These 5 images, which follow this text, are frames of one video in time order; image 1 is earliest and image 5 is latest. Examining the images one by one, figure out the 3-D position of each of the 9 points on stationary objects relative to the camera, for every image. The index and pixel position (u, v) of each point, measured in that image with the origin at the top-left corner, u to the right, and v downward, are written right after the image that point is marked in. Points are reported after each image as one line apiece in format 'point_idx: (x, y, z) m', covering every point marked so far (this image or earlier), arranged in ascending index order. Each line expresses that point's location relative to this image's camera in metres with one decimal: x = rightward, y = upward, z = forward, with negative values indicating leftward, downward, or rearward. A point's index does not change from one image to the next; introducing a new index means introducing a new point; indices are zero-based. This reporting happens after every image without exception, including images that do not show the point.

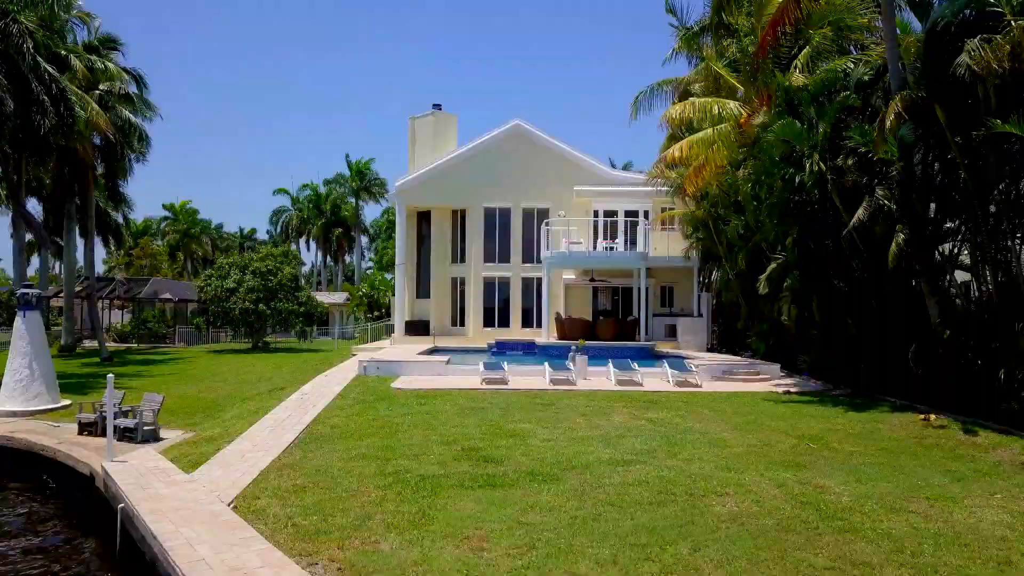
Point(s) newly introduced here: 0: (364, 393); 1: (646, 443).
0: (-3.5, -2.5, +18.4) m
1: (+2.1, -2.5, +12.5) m
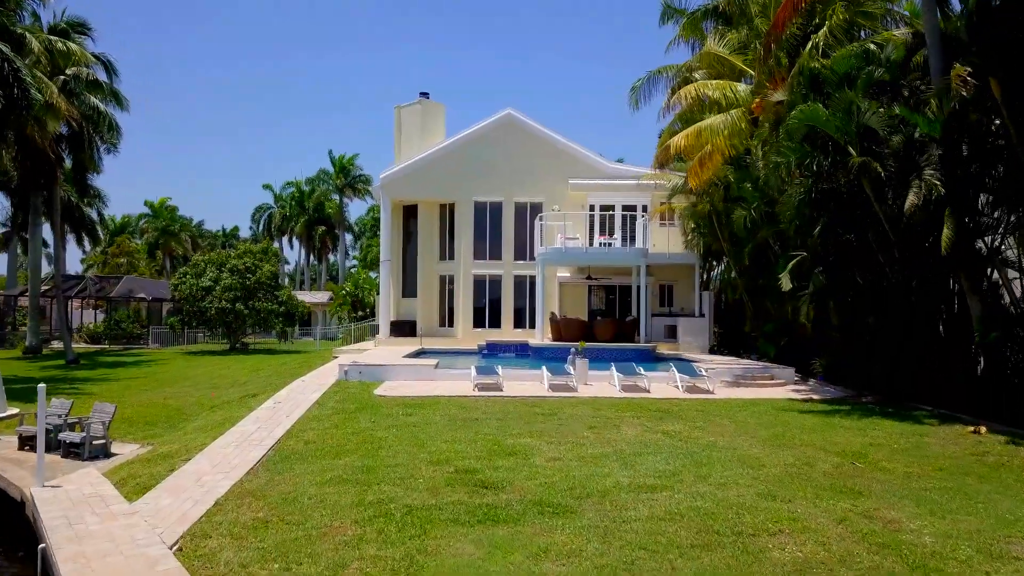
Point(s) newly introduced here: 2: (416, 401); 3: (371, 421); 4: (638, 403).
0: (-3.5, -2.4, +16.6) m
1: (+2.2, -2.4, +10.8) m
2: (-2.0, -2.4, +16.4) m
3: (-2.6, -2.5, +14.5) m
4: (+2.6, -2.4, +16.4) m
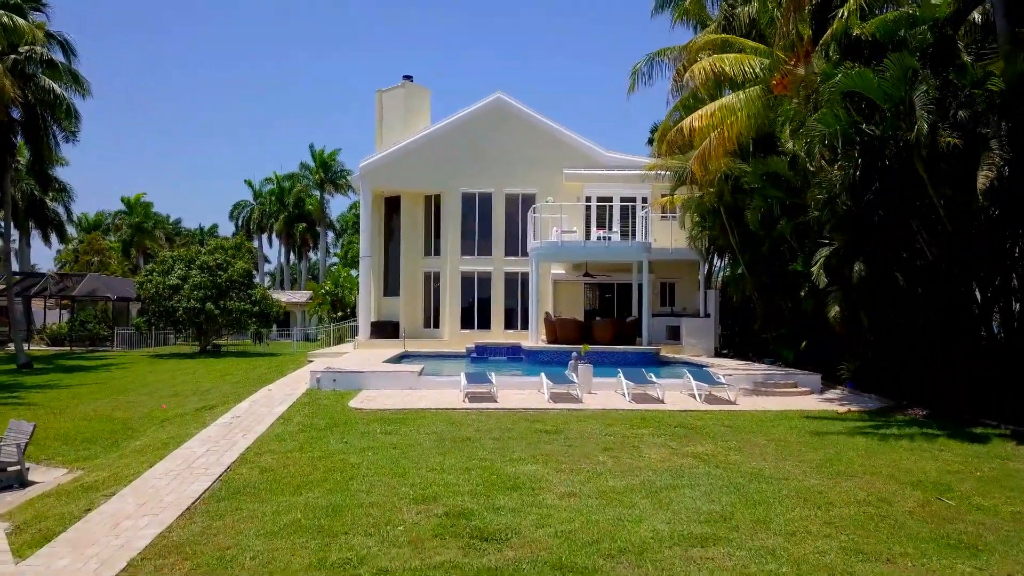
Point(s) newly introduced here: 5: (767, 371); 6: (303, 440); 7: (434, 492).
0: (-3.6, -2.3, +14.3) m
1: (+2.2, -2.3, +8.6) m
2: (-2.1, -2.3, +14.1) m
3: (-2.6, -2.4, +12.2) m
4: (+2.6, -2.3, +14.2) m
5: (+6.2, -2.0, +19.2) m
6: (-3.3, -2.4, +12.3) m
7: (-0.9, -2.4, +9.1) m
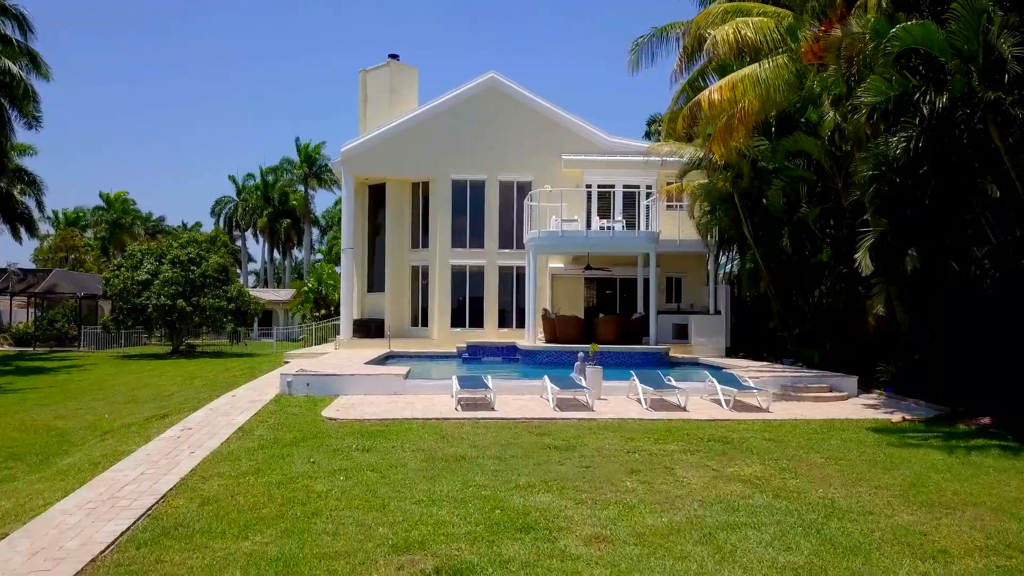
0: (-3.6, -2.2, +12.1) m
1: (+2.3, -2.2, +6.5) m
2: (-2.0, -2.1, +11.9) m
3: (-2.6, -2.2, +10.0) m
4: (+2.6, -2.2, +12.1) m
5: (+6.2, -1.9, +17.2) m
6: (-3.2, -2.2, +10.1) m
7: (-0.8, -2.2, +7.0) m
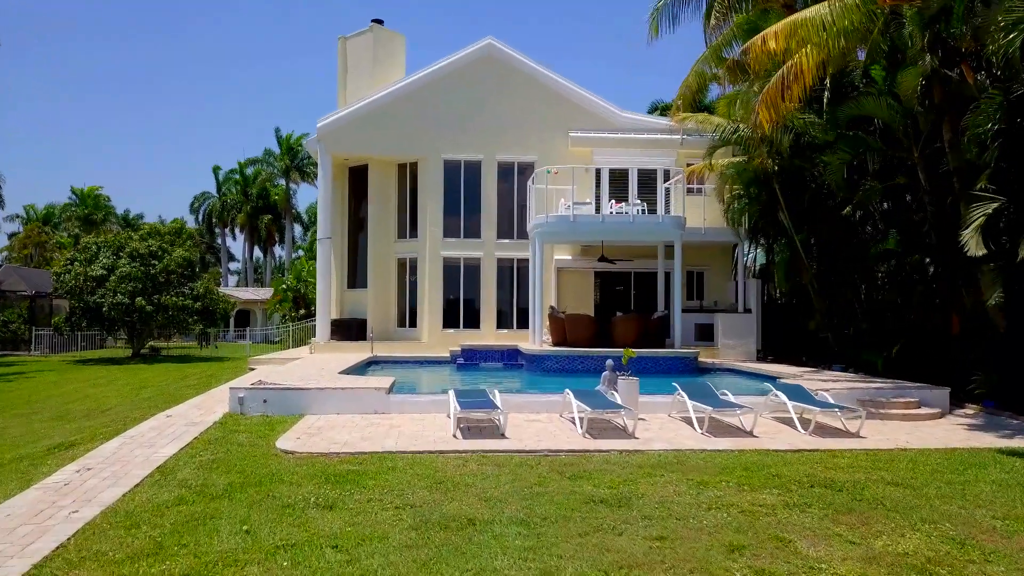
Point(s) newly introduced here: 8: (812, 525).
0: (-3.3, -2.0, +8.8) m
1: (+2.6, -2.0, +3.3) m
2: (-1.8, -2.0, +8.6) m
3: (-2.3, -2.1, +6.7) m
4: (+2.8, -2.0, +8.9) m
5: (+6.3, -1.7, +14.0) m
6: (-3.0, -2.1, +6.8) m
7: (-0.5, -2.0, +3.7) m
8: (+2.5, -2.0, +6.8) m
